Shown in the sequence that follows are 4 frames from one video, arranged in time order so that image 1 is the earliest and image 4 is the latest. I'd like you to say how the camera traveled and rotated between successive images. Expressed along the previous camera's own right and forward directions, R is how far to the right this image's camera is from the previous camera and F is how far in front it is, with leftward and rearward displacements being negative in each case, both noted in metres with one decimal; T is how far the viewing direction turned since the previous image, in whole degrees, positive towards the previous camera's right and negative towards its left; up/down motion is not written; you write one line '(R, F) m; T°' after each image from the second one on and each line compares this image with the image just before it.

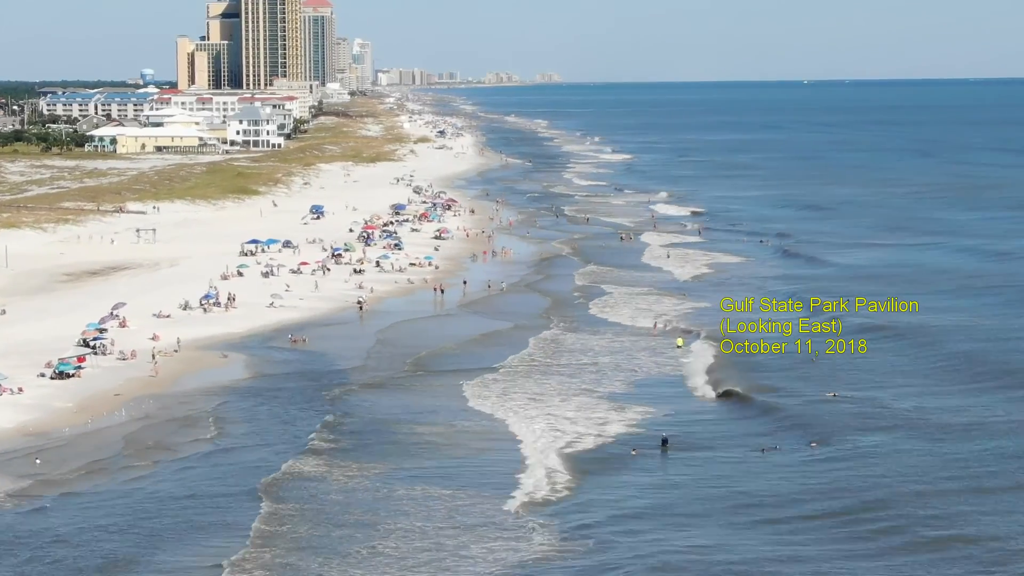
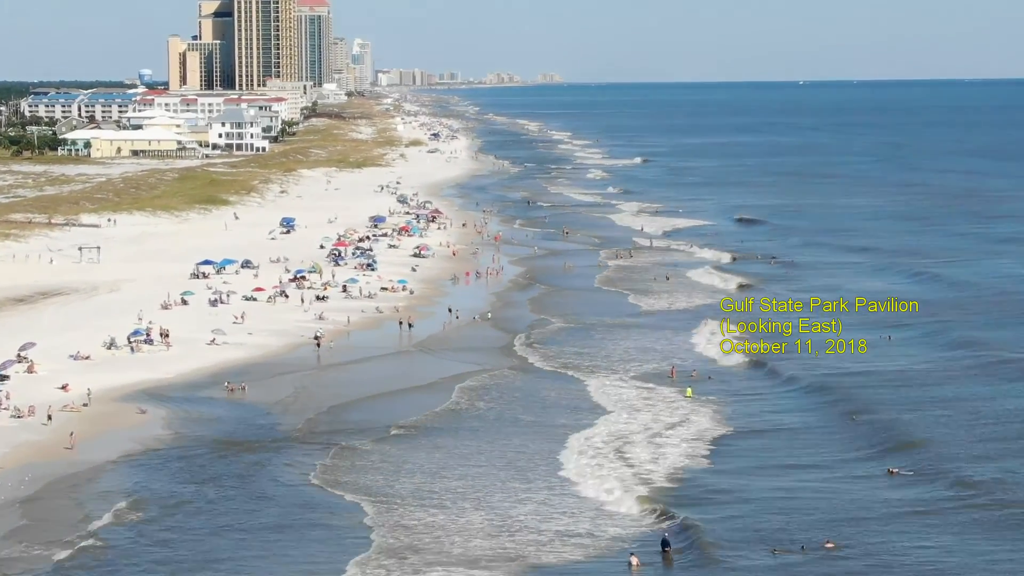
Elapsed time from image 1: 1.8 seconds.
(+0.4, +6.2) m; 0°
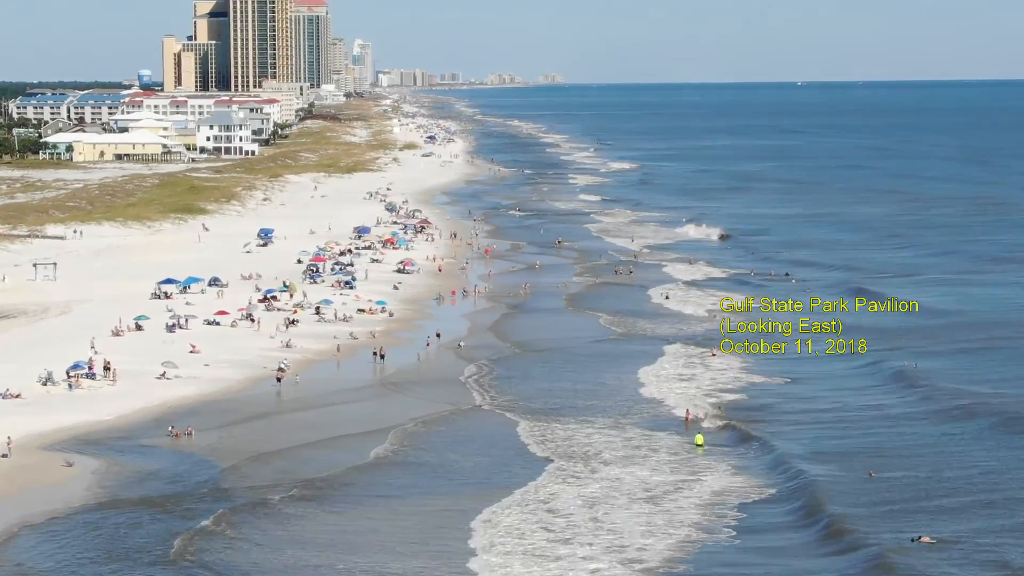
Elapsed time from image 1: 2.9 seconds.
(+0.3, +3.9) m; 0°
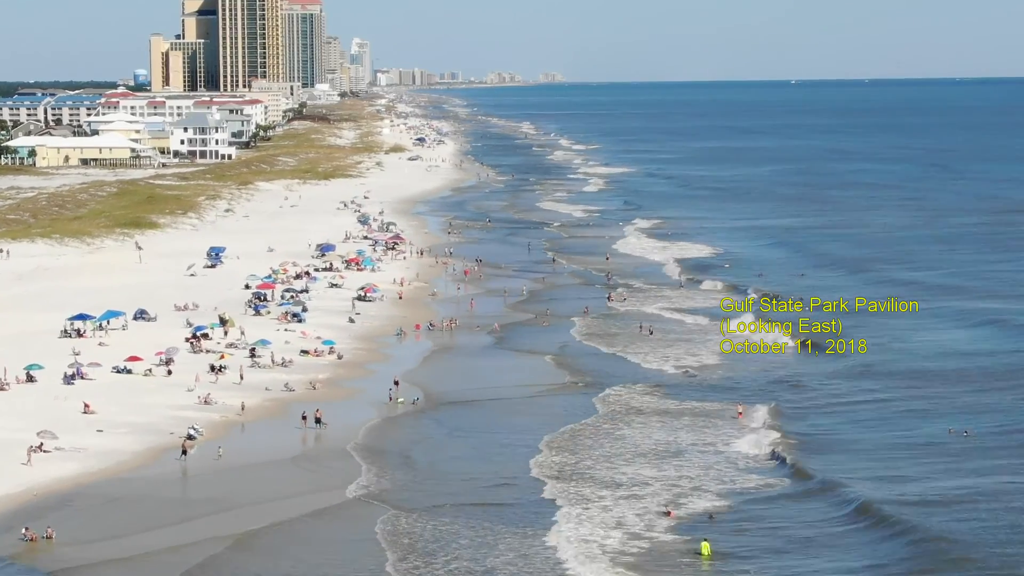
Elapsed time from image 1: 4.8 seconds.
(+0.5, +6.6) m; 0°
